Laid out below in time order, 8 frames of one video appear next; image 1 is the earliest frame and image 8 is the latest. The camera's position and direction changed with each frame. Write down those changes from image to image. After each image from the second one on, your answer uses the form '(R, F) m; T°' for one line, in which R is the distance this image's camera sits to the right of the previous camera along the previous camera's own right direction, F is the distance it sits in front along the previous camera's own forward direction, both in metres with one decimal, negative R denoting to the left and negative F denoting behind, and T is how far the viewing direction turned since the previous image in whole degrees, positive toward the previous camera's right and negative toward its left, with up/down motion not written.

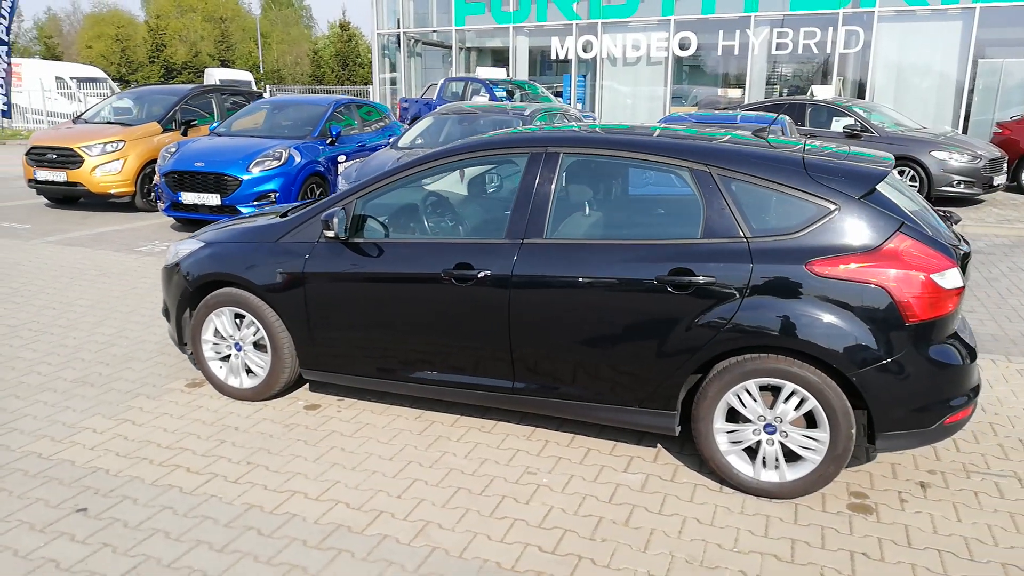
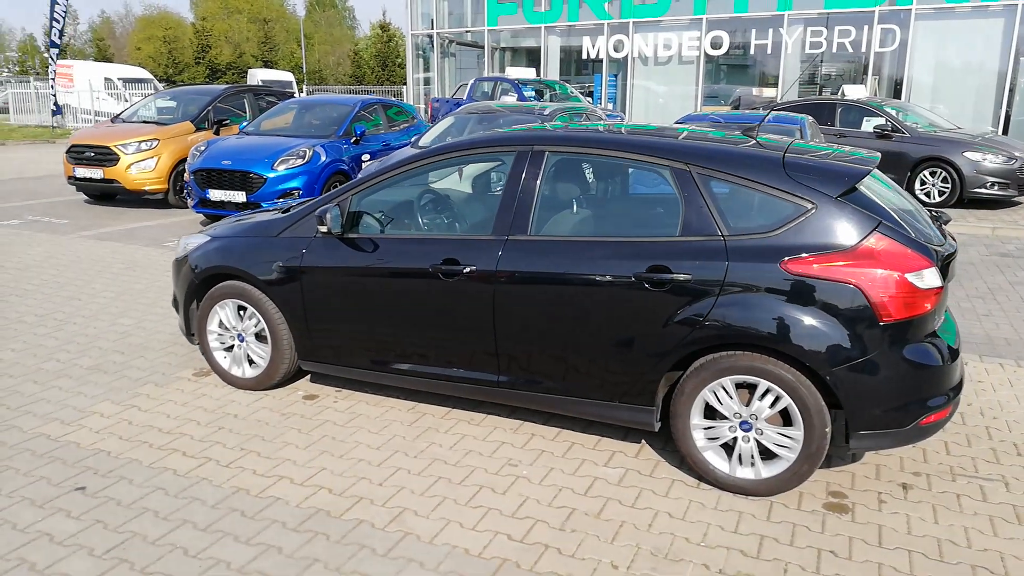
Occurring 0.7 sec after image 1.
(+0.3, -0.1) m; -3°
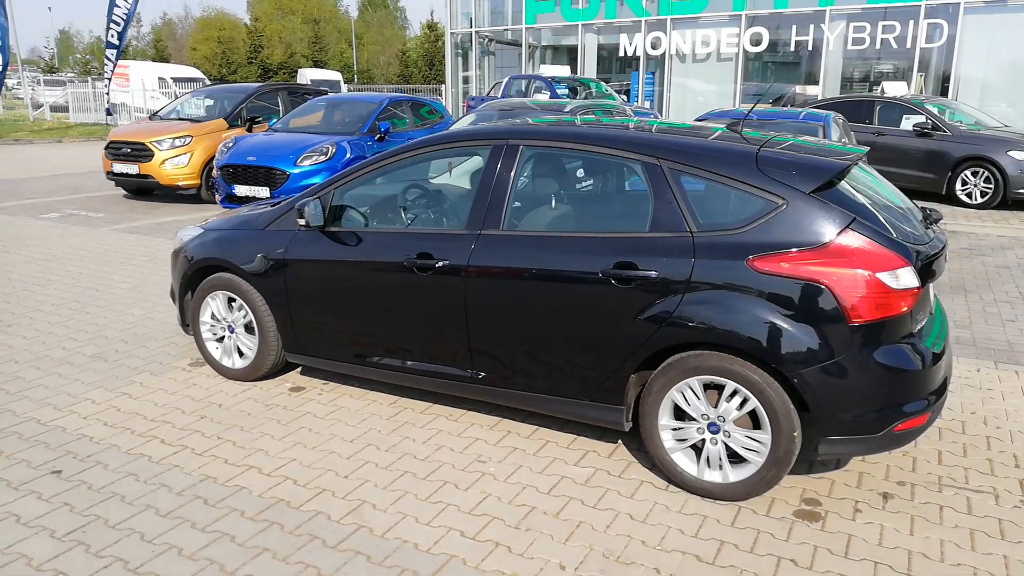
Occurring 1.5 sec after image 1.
(+0.4, 0.0) m; -4°
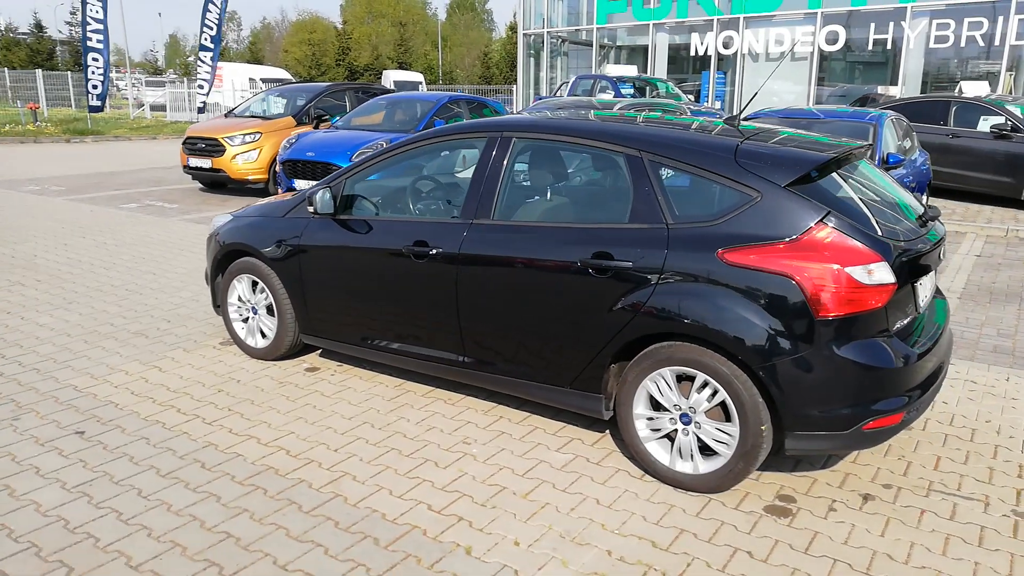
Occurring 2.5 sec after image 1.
(+0.5, -0.1) m; -6°
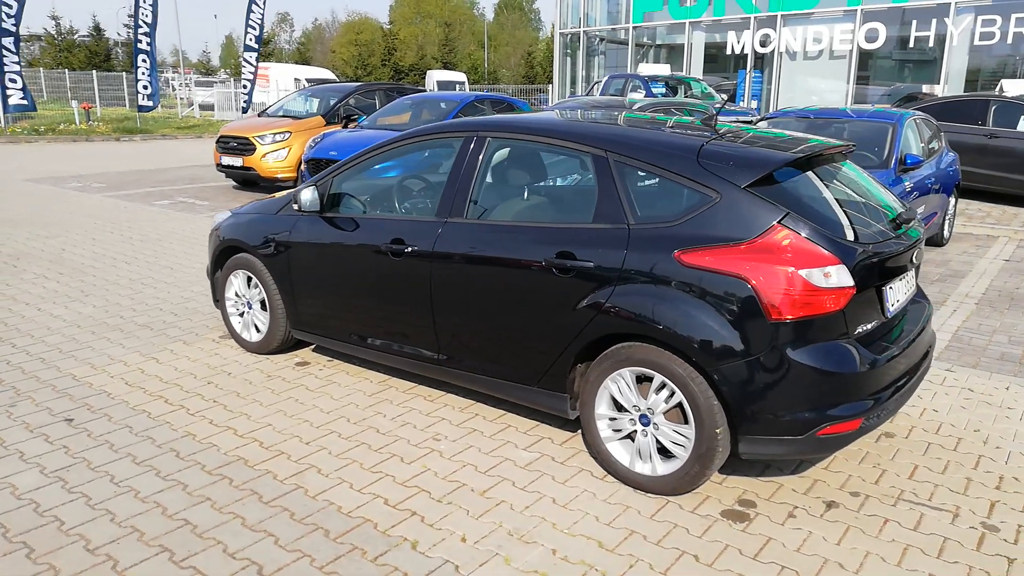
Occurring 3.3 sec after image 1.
(+0.4, 0.0) m; -3°
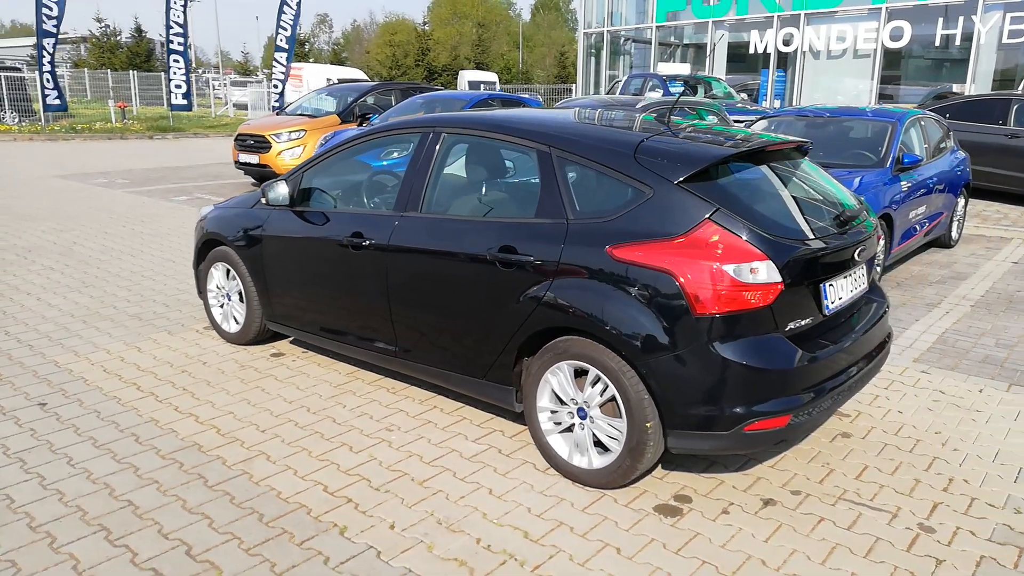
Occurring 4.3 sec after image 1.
(+0.4, 0.0) m; -3°
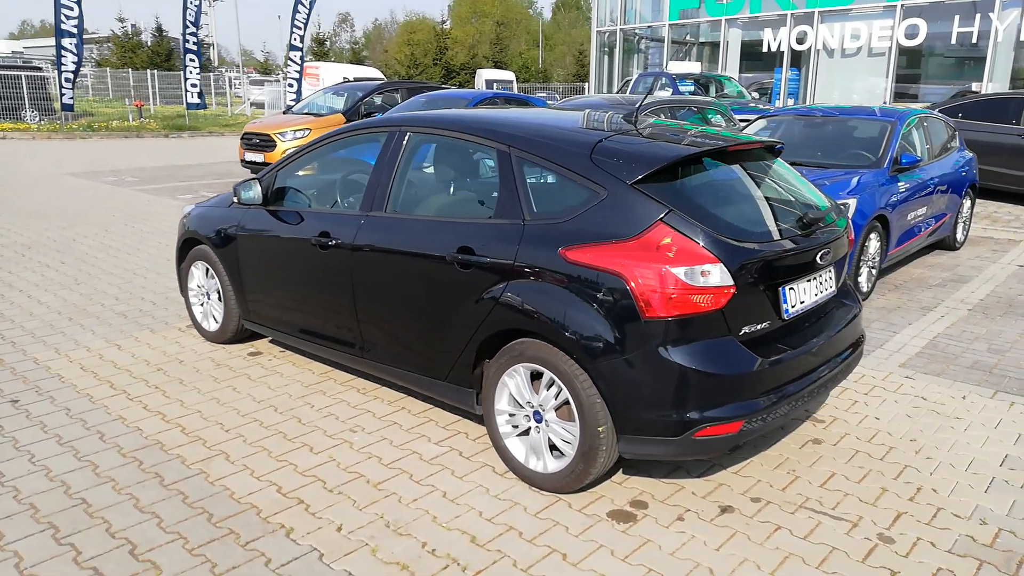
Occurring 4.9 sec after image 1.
(+0.3, 0.0) m; -1°
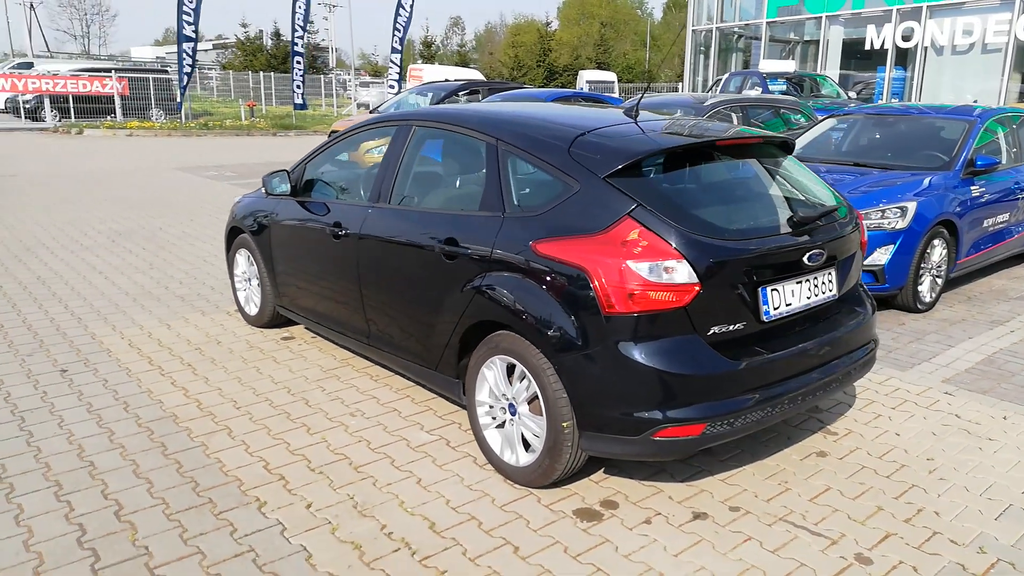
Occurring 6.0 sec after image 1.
(+0.5, 0.0) m; -8°
